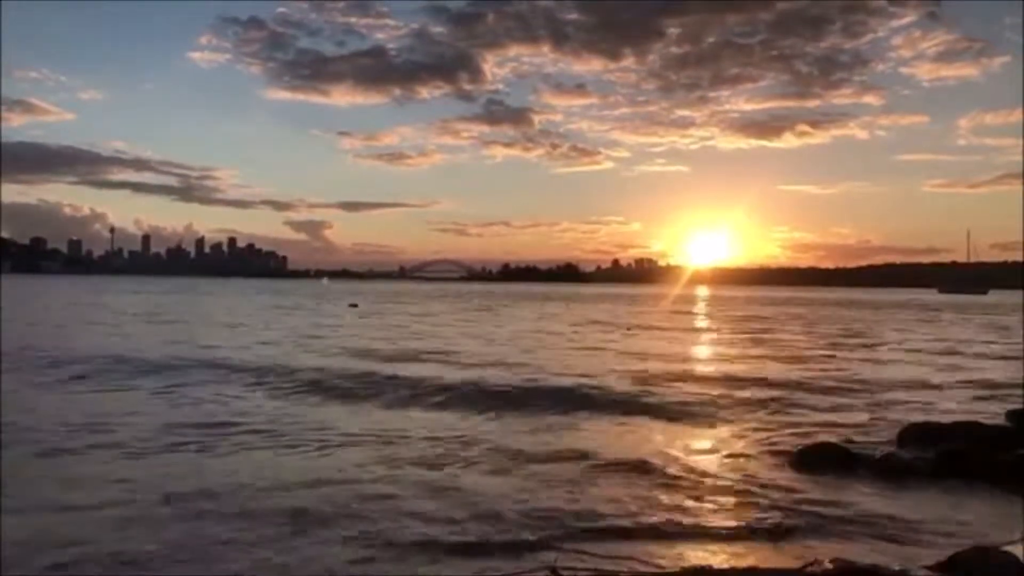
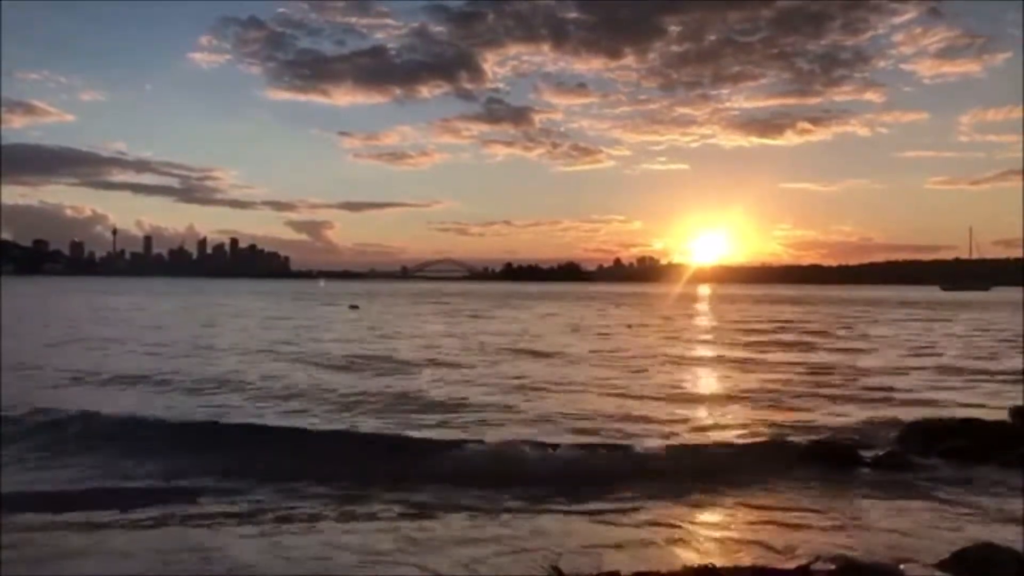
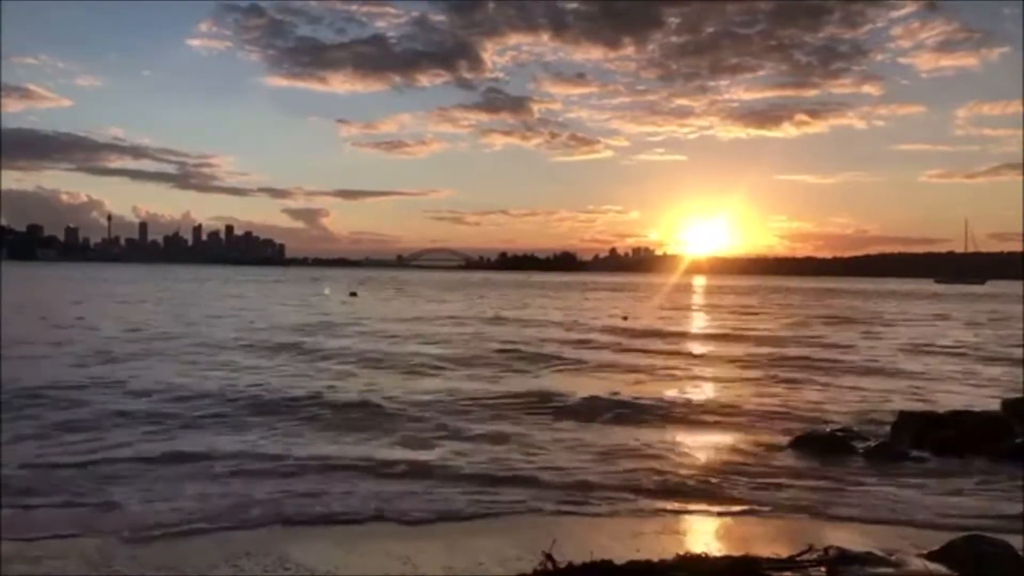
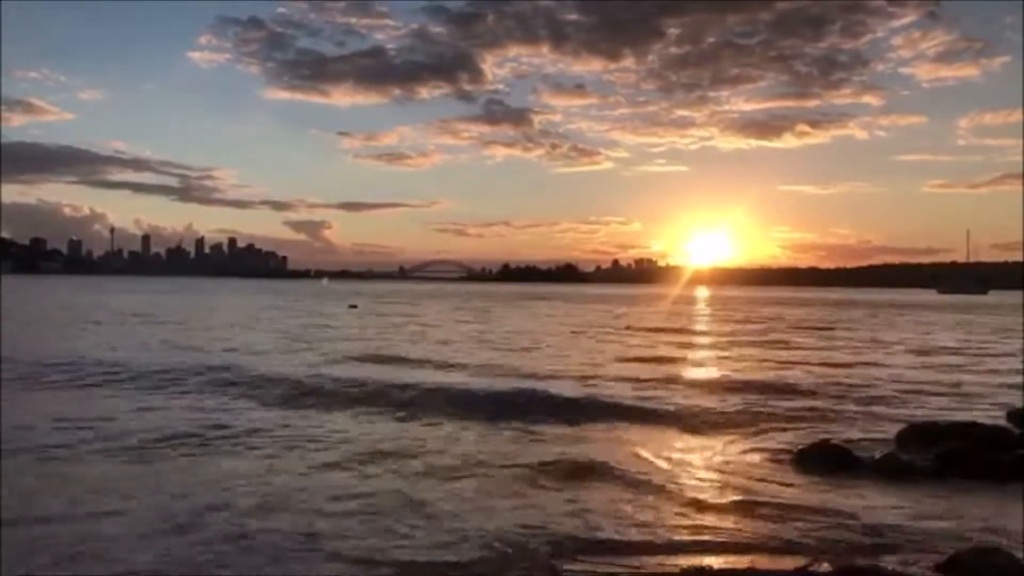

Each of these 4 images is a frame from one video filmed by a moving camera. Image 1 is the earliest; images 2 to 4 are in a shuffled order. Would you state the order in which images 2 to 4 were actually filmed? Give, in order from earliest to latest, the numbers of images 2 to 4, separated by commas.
4, 2, 3
